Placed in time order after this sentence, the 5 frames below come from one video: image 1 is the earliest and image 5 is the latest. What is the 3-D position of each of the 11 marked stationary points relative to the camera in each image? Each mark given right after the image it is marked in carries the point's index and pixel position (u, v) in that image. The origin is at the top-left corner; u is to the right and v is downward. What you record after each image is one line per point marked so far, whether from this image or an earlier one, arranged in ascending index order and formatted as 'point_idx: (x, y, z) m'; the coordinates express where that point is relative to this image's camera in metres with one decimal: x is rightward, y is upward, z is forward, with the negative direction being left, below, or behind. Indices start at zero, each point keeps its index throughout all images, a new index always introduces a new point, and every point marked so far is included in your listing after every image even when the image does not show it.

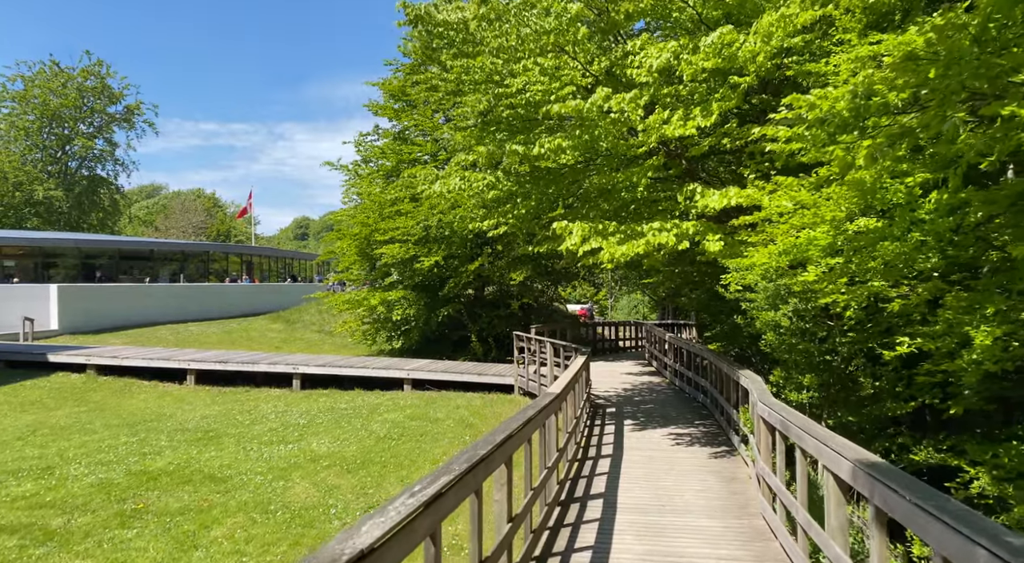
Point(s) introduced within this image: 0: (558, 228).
0: (+0.5, +0.6, +8.0) m
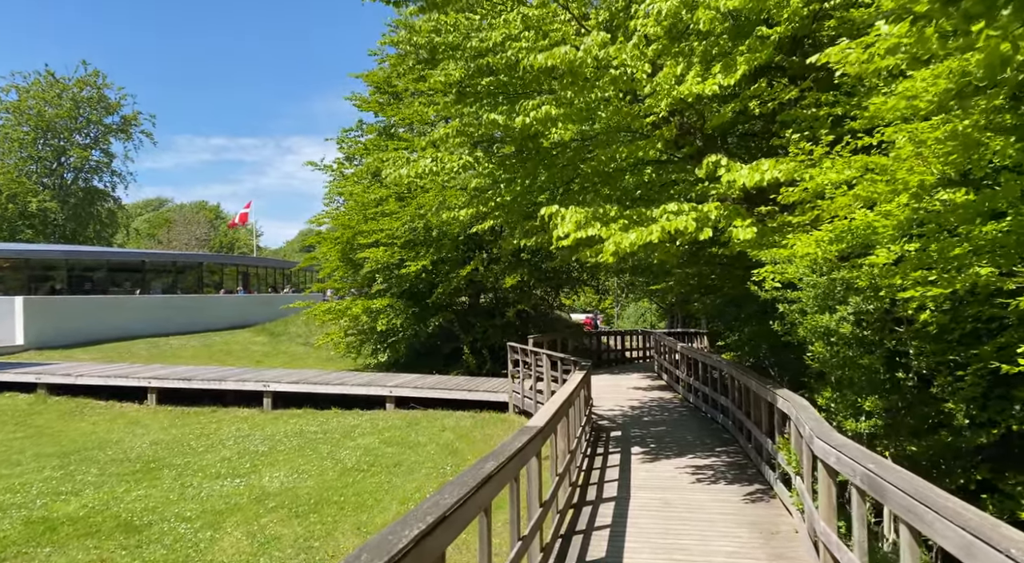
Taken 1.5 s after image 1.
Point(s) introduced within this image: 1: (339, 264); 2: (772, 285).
0: (+0.3, +0.6, +6.5) m
1: (-4.0, +0.4, +16.6) m
2: (+2.0, 0.0, +5.5) m
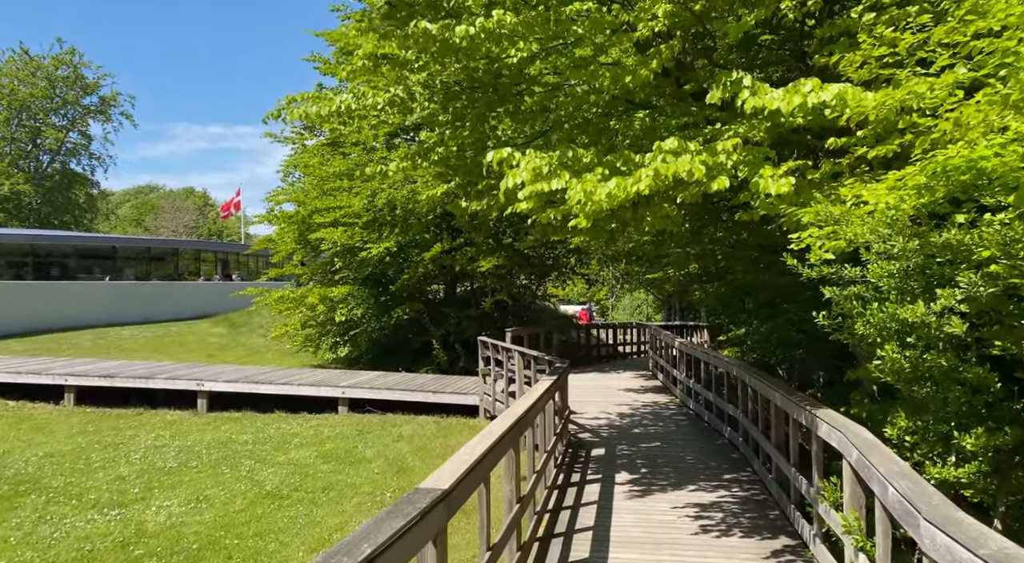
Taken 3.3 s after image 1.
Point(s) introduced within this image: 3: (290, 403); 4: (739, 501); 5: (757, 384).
0: (-0.1, +0.8, +4.7) m
1: (-4.5, +0.7, +14.8) m
2: (+1.6, +0.1, +3.7) m
3: (-3.8, -2.1, +12.1) m
4: (+1.8, -1.7, +5.6) m
5: (+2.2, -0.9, +6.3) m
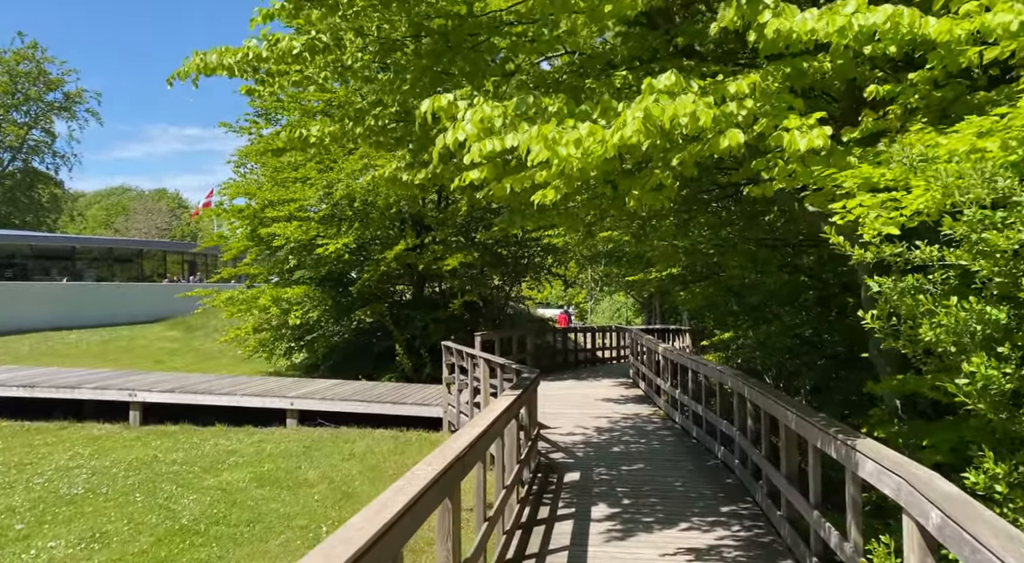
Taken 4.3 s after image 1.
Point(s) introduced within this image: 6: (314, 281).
0: (-0.4, +0.8, +3.6) m
1: (-5.1, +0.7, +13.6) m
2: (+1.3, +0.2, +2.6) m
3: (-4.3, -2.1, +10.9) m
4: (+1.5, -1.7, +4.6) m
5: (+1.8, -0.9, +5.3) m
6: (-3.7, 0.0, +13.2) m
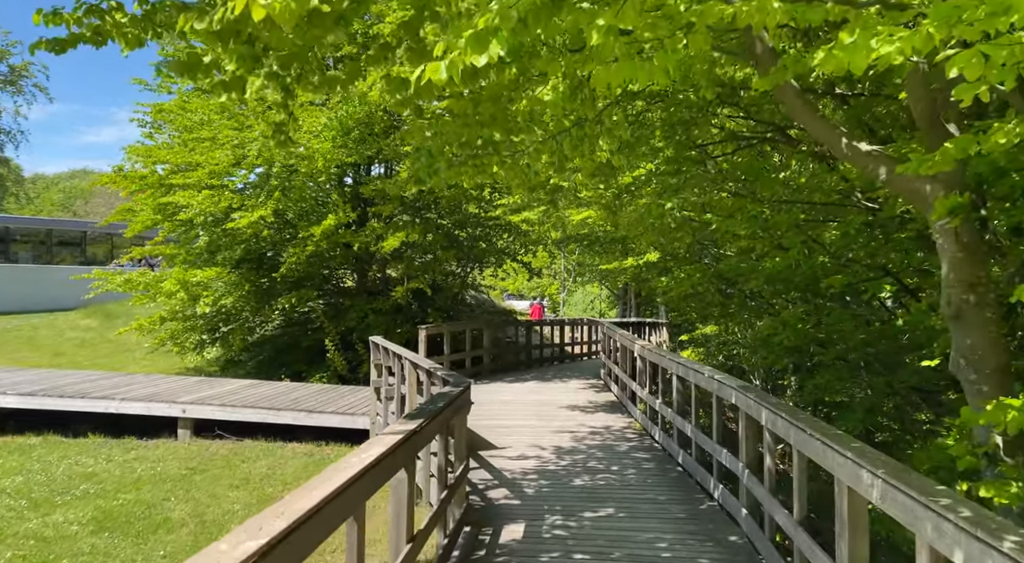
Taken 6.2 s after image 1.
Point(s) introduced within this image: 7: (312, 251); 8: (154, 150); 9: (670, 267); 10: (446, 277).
0: (-0.8, +1.0, +1.7) m
1: (-5.8, +1.1, +11.5) m
2: (+1.0, +0.3, +0.8) m
3: (-5.0, -1.8, +8.9) m
4: (+1.0, -1.6, +2.7) m
5: (+1.4, -0.7, +3.4) m
6: (-4.4, +0.3, +11.2) m
7: (-3.1, +0.5, +10.9) m
8: (-5.6, +2.1, +11.0) m
9: (+1.9, +0.2, +8.5) m
10: (-1.2, +0.1, +12.3) m
